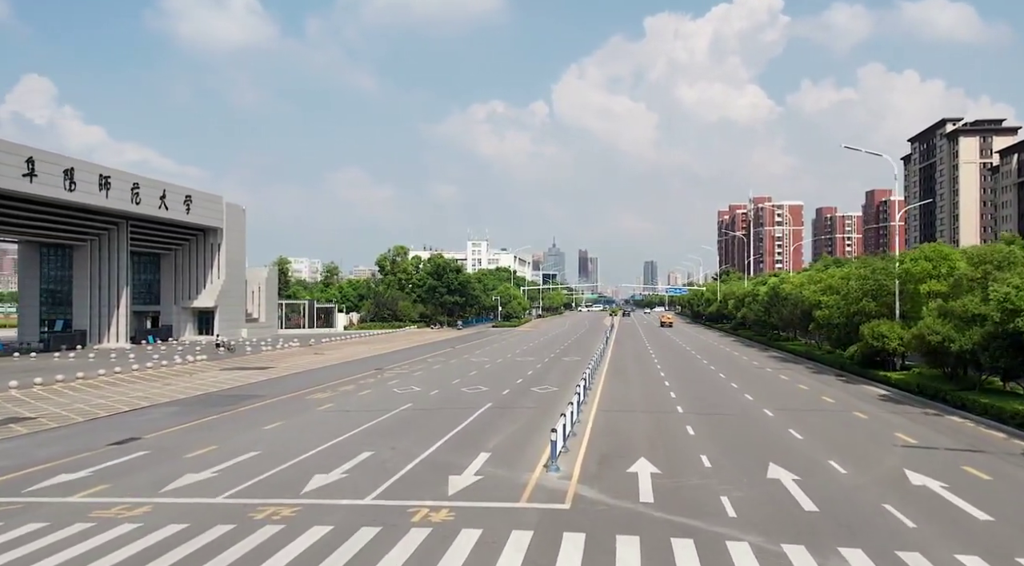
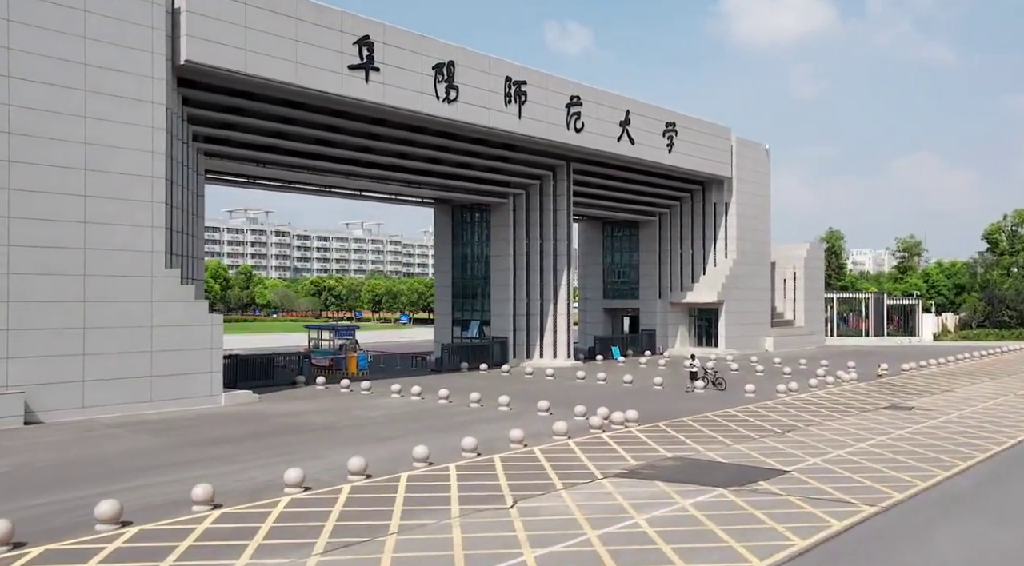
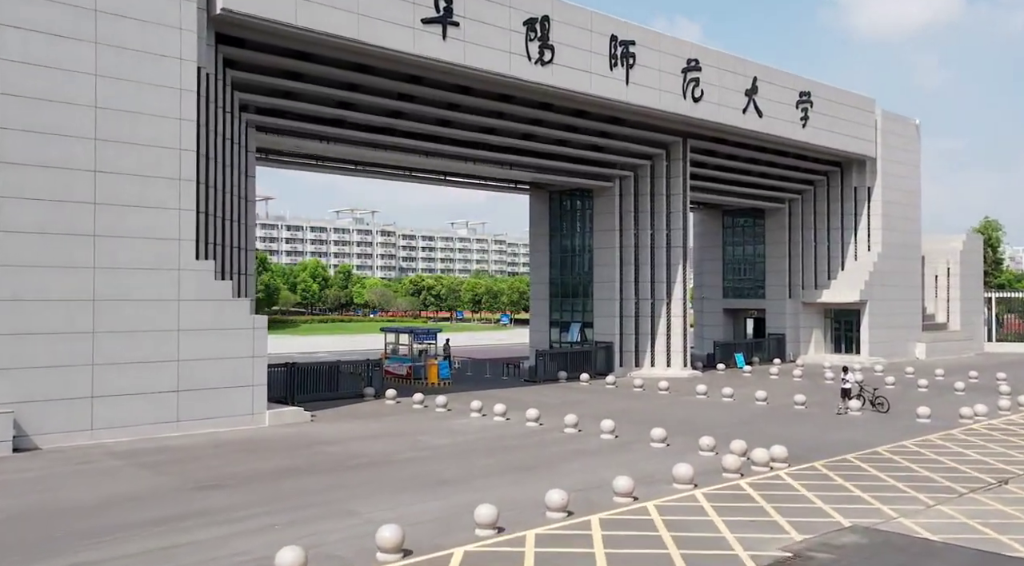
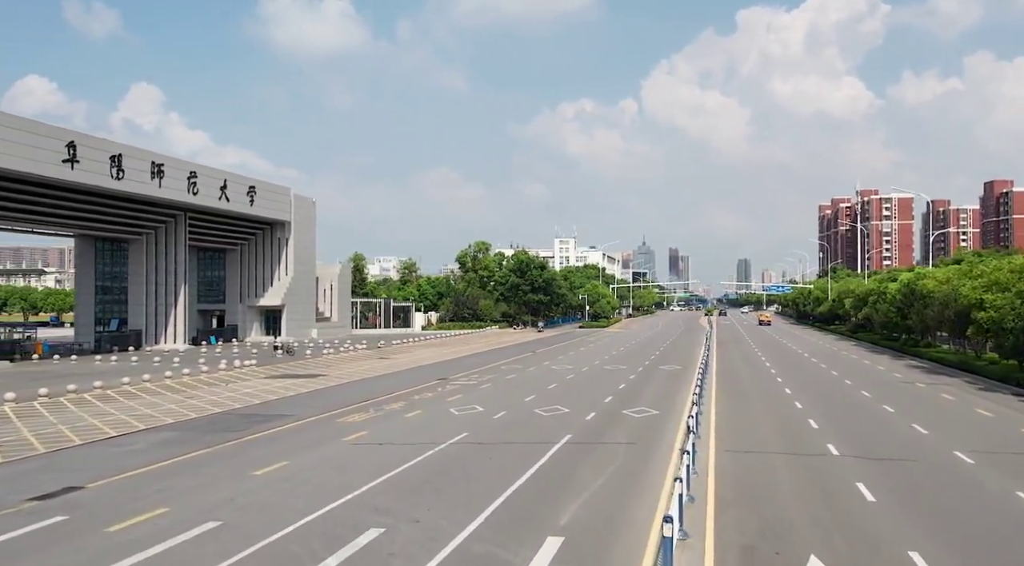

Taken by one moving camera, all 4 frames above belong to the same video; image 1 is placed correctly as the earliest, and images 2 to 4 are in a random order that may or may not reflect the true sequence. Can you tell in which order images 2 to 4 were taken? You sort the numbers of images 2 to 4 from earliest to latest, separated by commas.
4, 2, 3
